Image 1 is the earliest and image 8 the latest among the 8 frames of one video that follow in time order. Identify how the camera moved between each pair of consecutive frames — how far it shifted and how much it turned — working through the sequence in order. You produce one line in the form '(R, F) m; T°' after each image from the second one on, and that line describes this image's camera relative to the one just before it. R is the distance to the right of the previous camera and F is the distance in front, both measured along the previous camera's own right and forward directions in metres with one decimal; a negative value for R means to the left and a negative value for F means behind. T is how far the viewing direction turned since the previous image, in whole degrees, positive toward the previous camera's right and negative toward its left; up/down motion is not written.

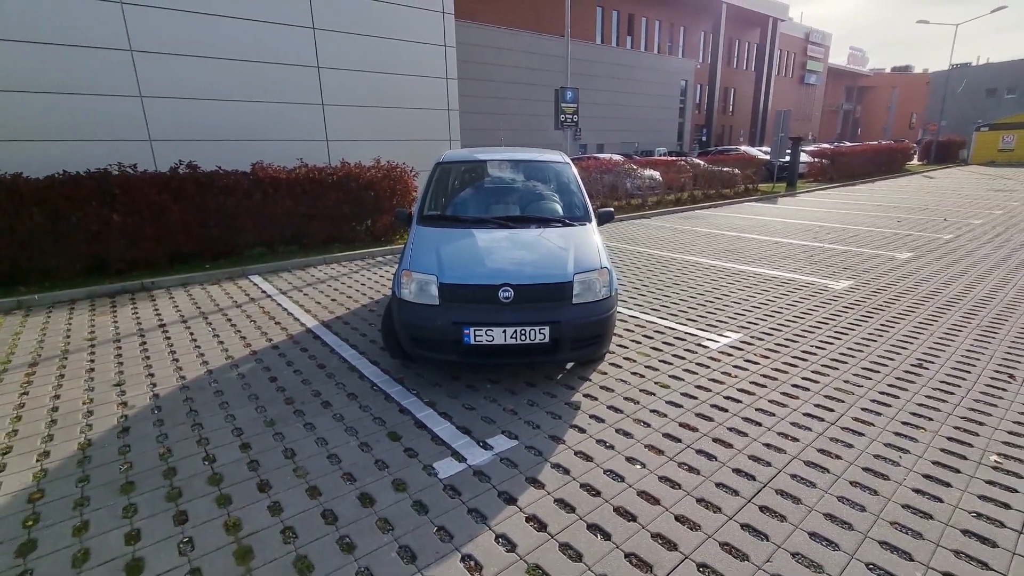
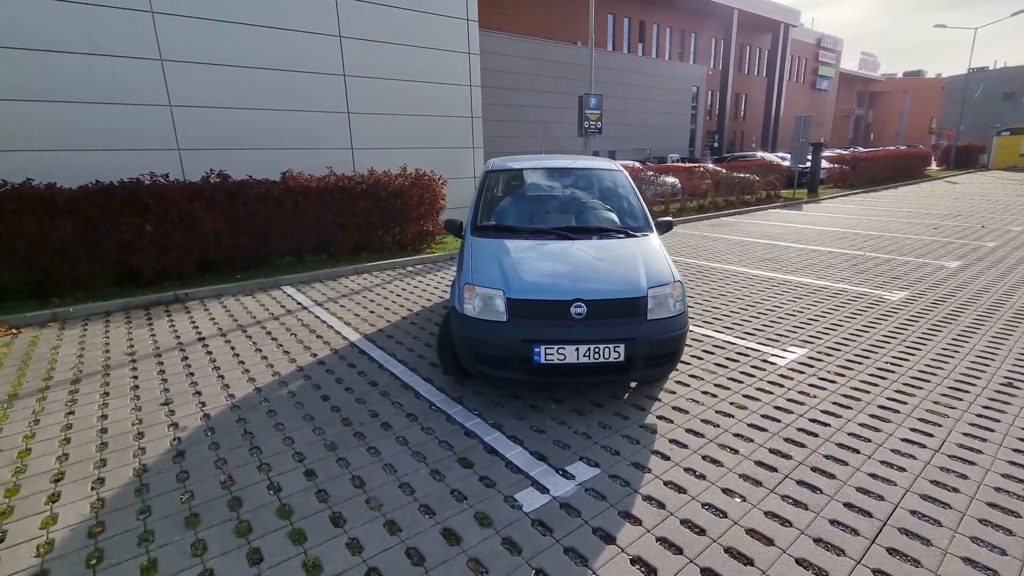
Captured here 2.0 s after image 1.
(-0.4, +0.2) m; -1°
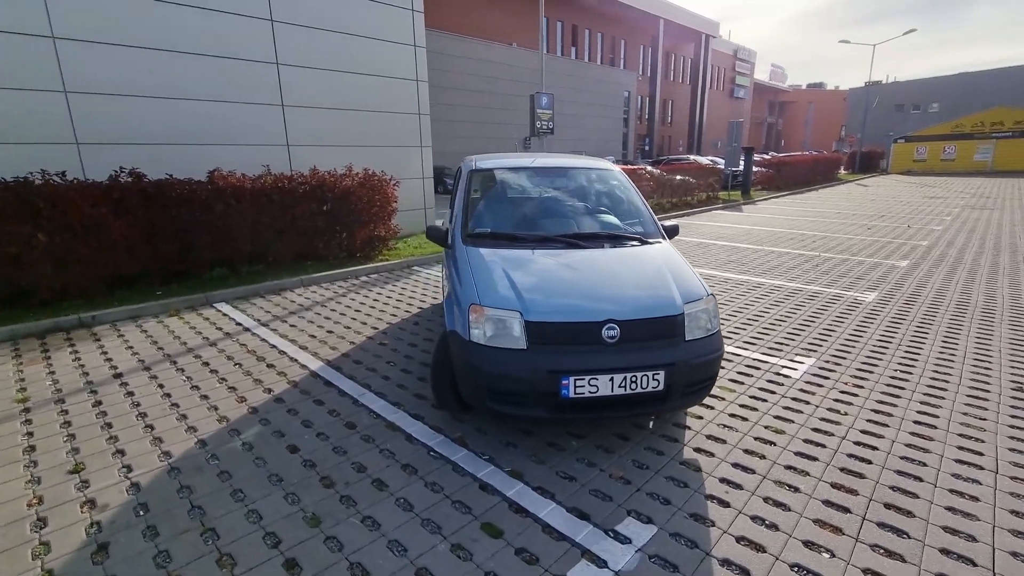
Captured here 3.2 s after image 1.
(-0.5, +0.6) m; +7°
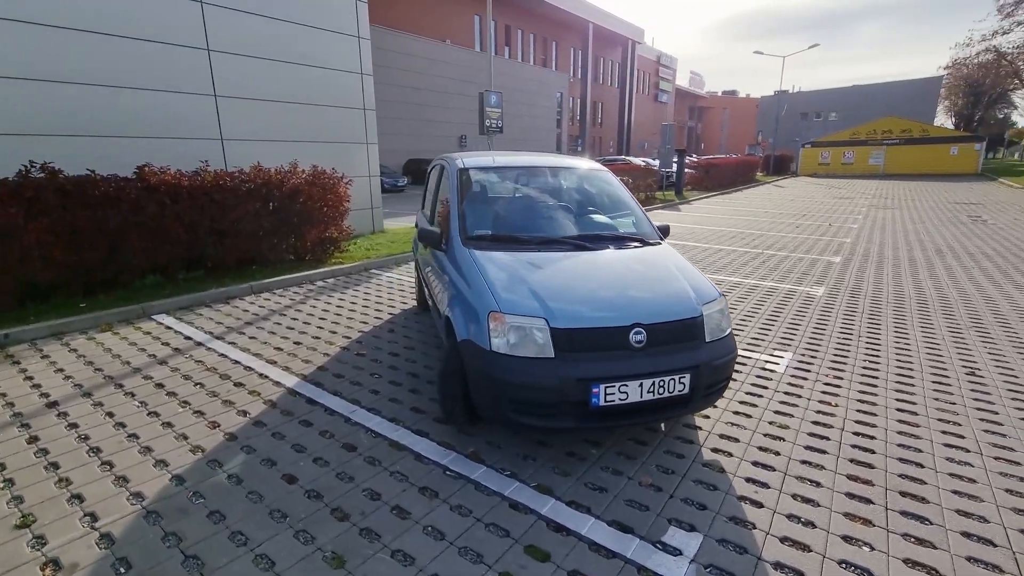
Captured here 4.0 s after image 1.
(-0.5, +0.2) m; +8°
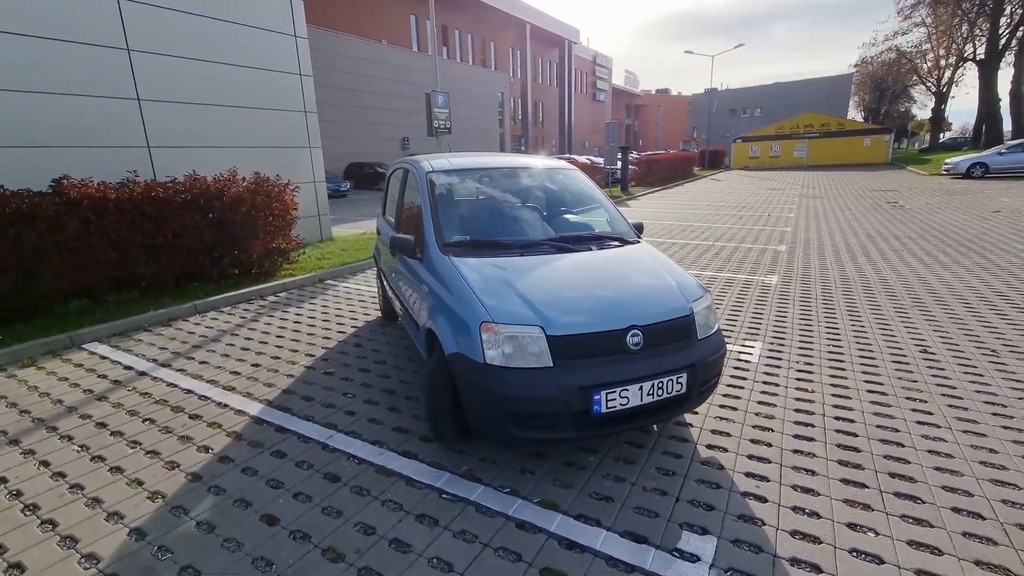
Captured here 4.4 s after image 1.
(-0.2, +0.1) m; +6°
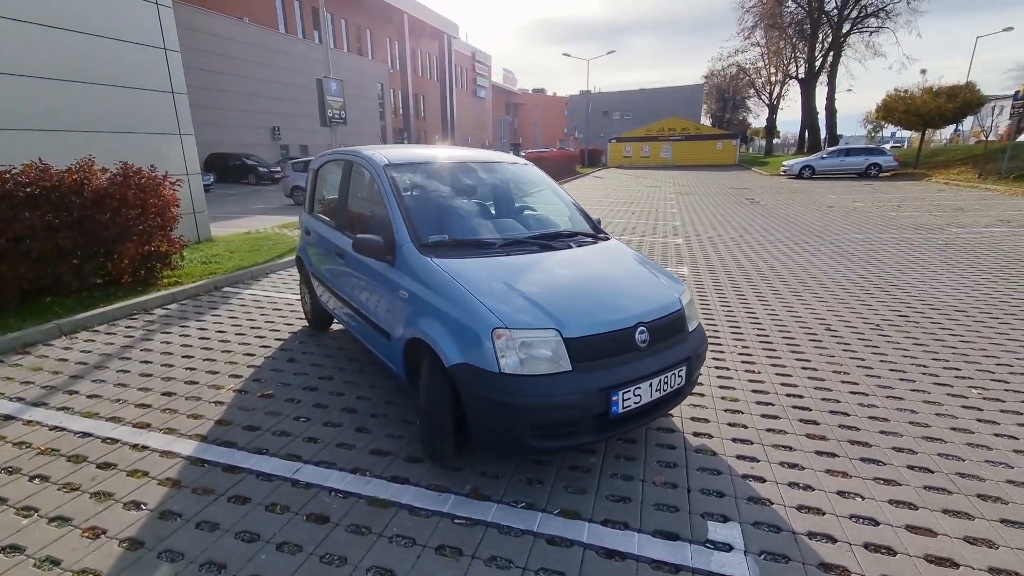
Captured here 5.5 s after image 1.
(-0.6, +0.2) m; +13°
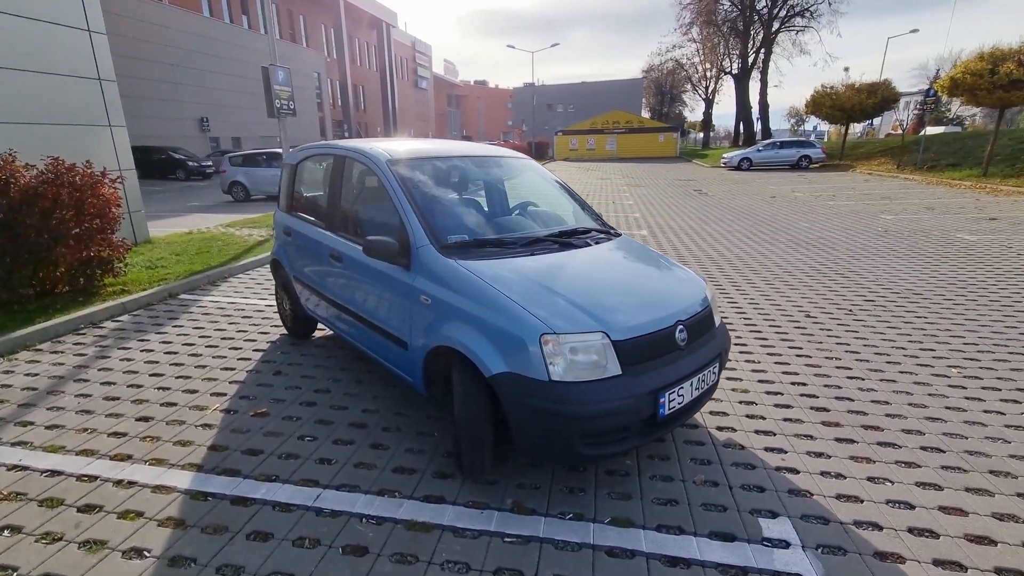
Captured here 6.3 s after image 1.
(-0.5, +0.2) m; +6°
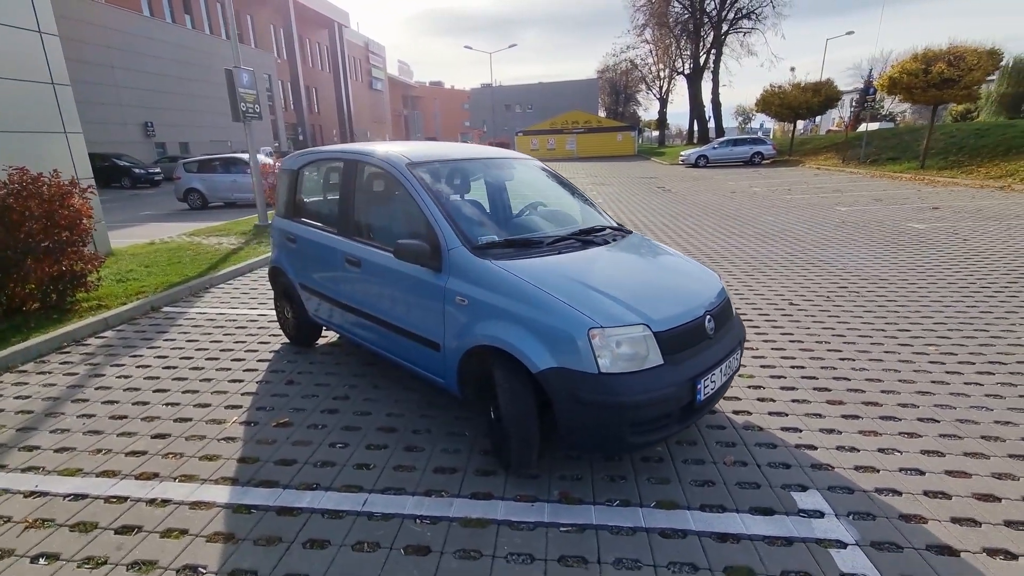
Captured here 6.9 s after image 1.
(-0.4, -0.1) m; +4°
